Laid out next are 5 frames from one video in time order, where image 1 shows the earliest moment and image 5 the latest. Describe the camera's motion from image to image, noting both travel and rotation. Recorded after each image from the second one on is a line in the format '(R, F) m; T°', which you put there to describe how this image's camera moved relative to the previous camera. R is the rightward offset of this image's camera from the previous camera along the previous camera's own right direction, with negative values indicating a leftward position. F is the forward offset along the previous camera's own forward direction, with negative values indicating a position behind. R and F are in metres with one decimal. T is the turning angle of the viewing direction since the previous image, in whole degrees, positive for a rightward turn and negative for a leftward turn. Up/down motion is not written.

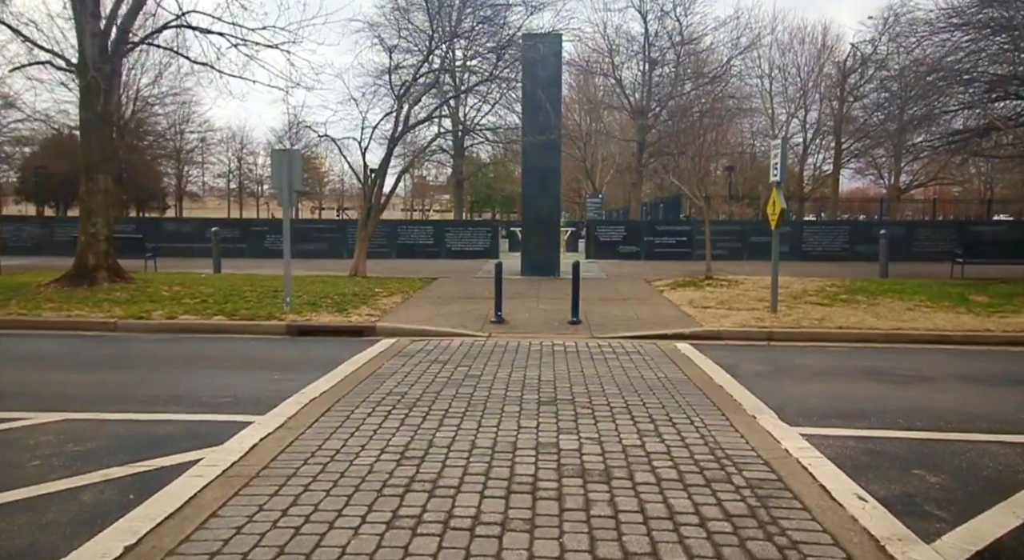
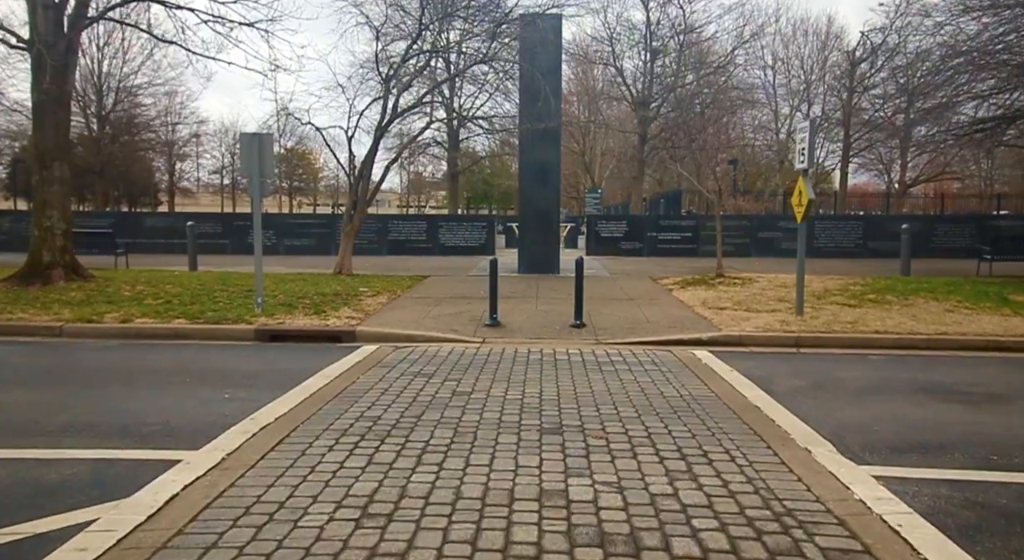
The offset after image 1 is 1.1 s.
(0.0, +1.1) m; 0°
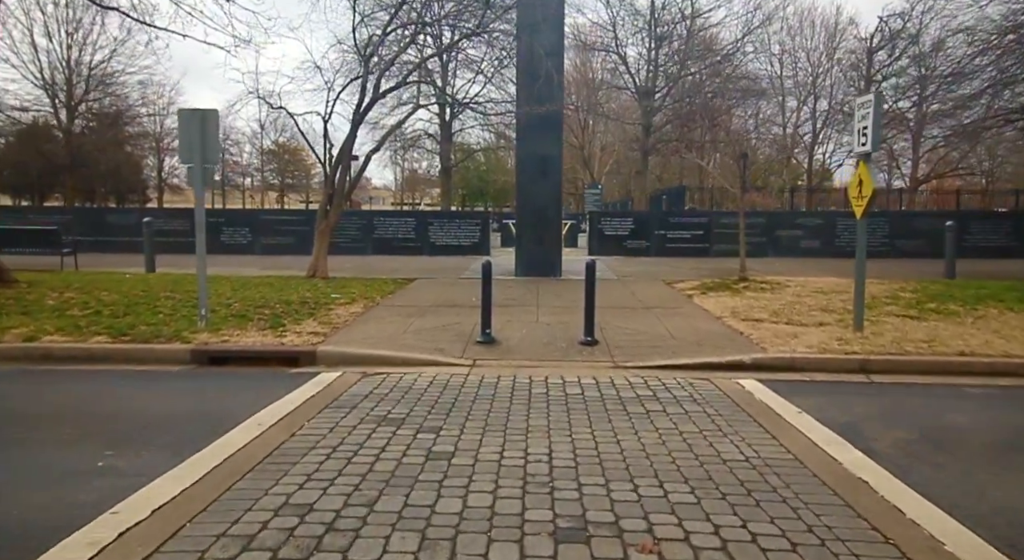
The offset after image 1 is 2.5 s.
(0.0, +1.8) m; 0°
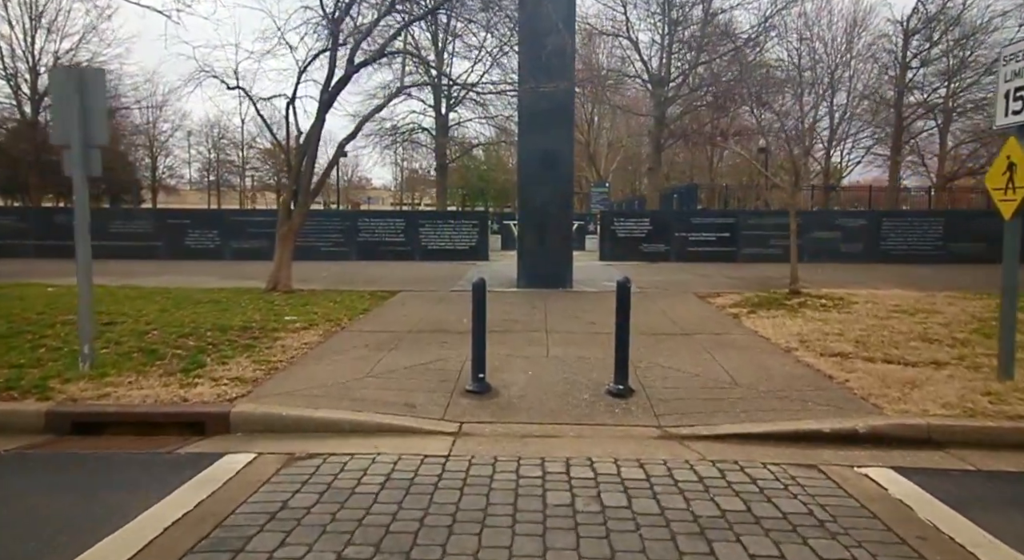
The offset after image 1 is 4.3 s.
(0.0, +2.4) m; 0°
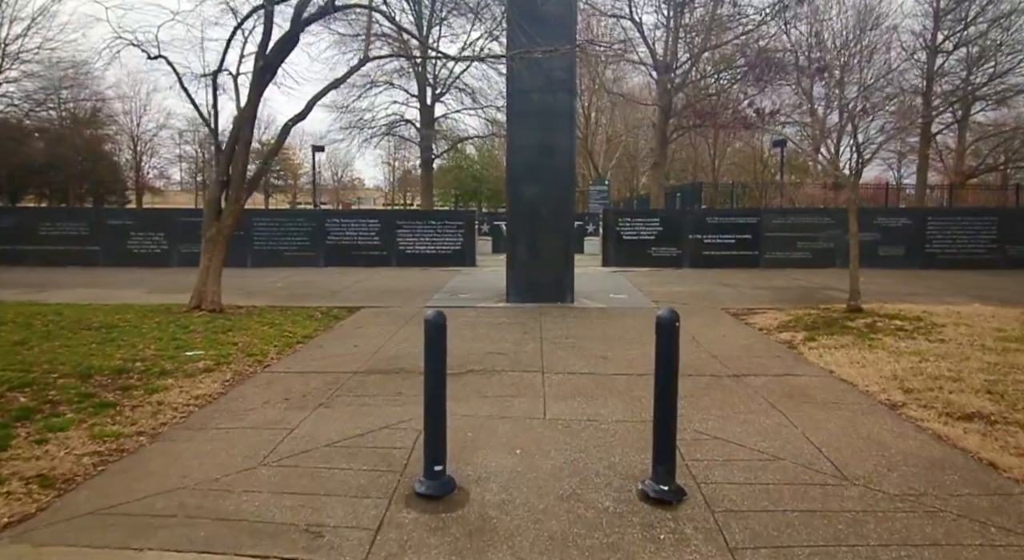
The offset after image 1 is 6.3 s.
(+0.1, +2.4) m; 0°
